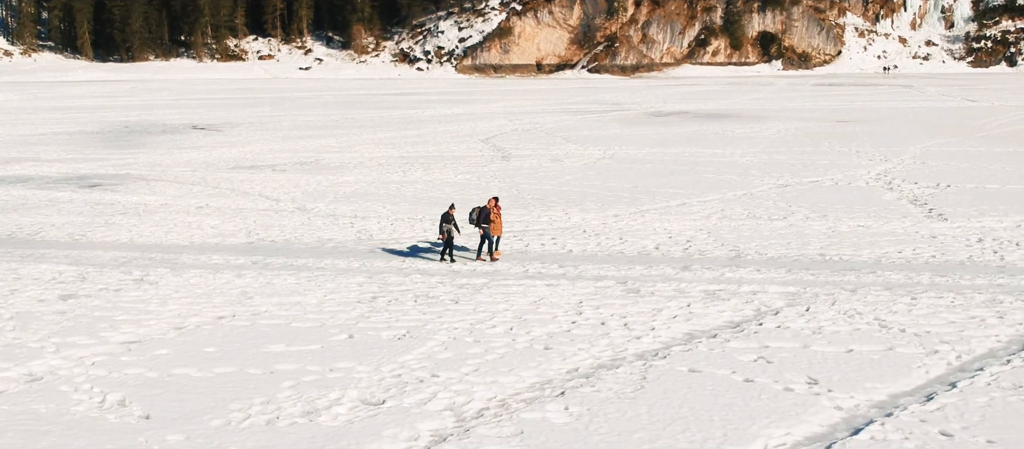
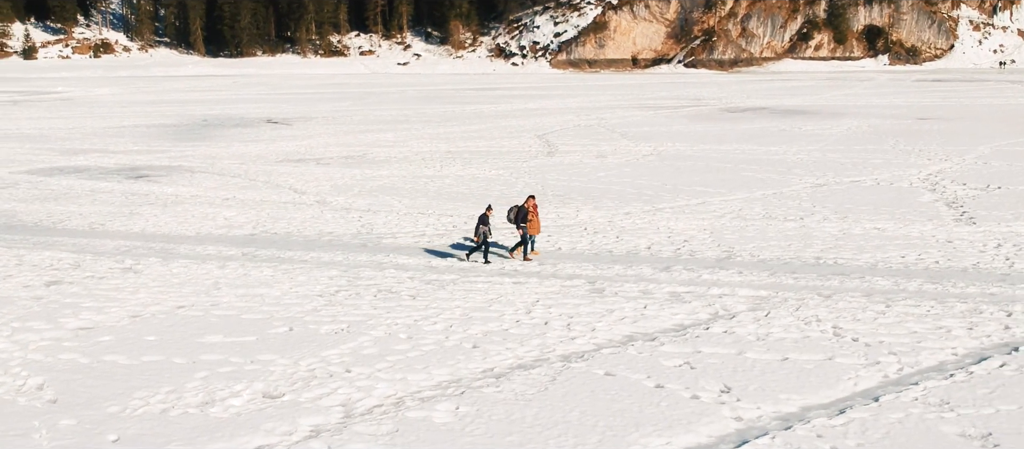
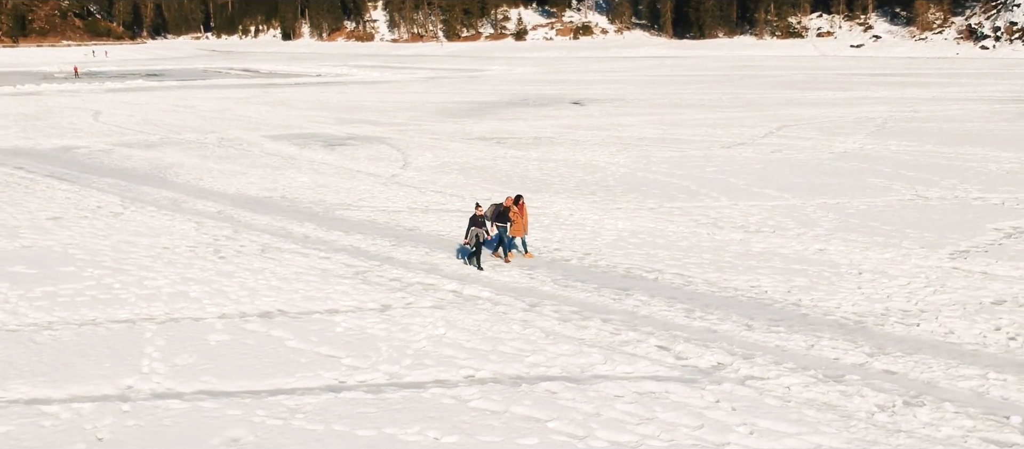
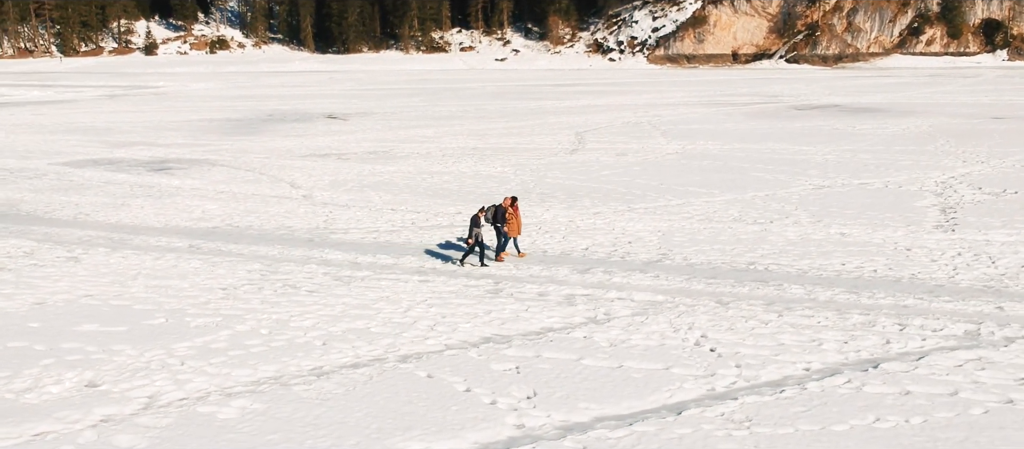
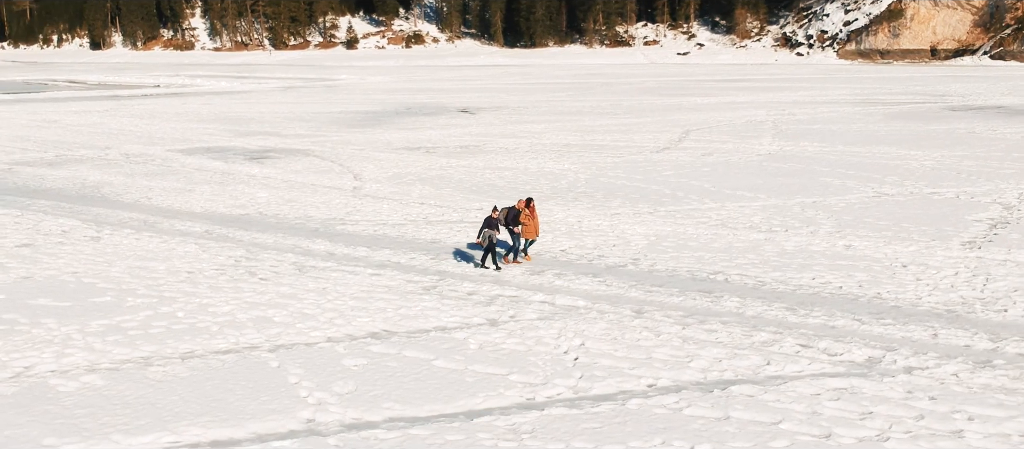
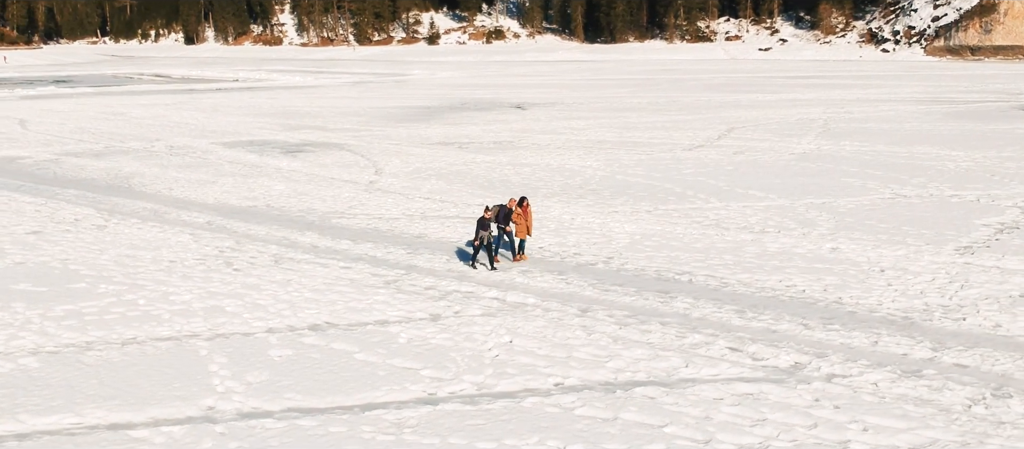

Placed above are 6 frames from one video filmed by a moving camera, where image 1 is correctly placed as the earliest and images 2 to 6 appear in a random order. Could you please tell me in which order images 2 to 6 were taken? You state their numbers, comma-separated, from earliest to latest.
2, 4, 5, 6, 3
